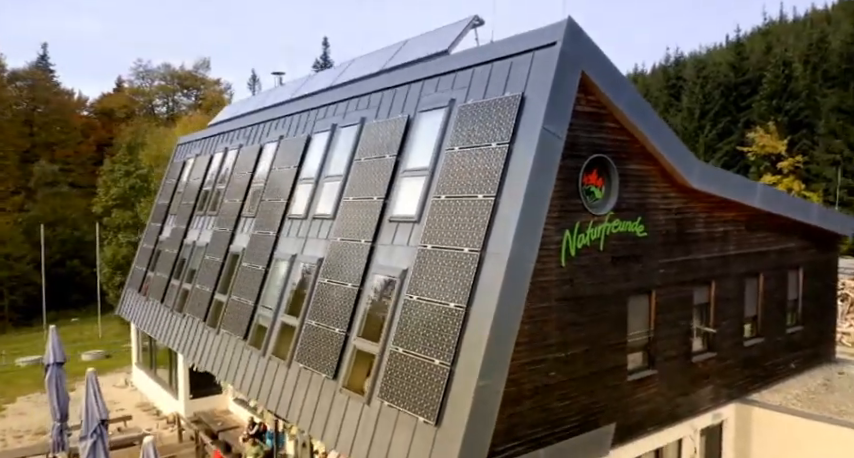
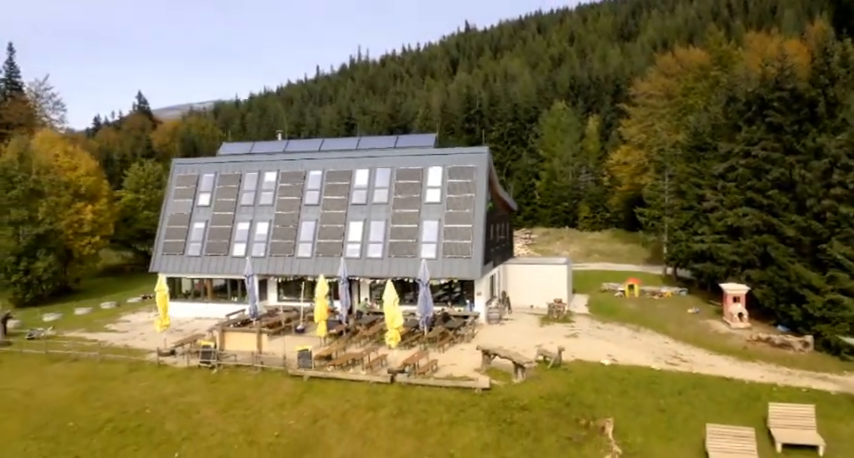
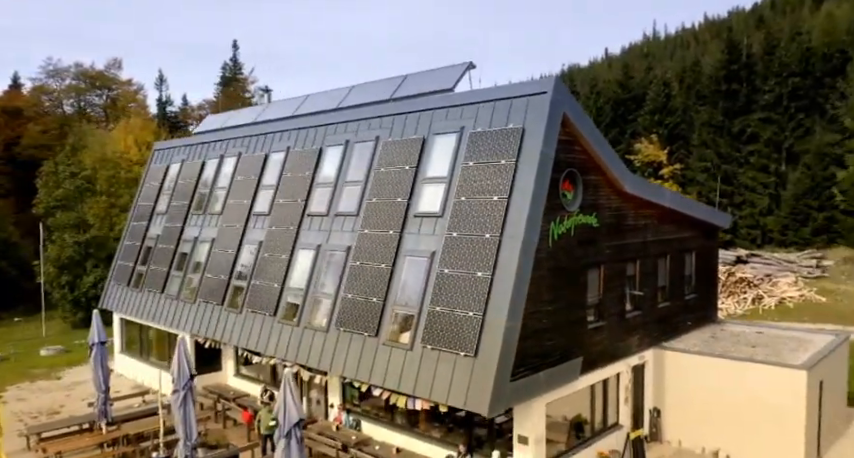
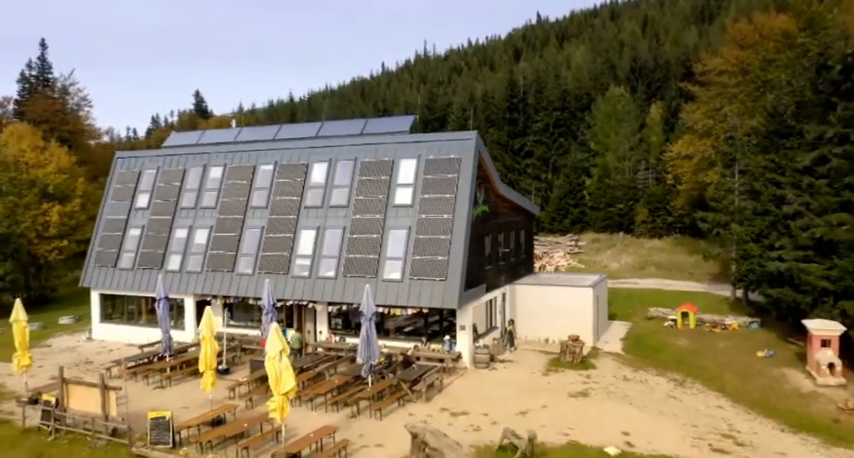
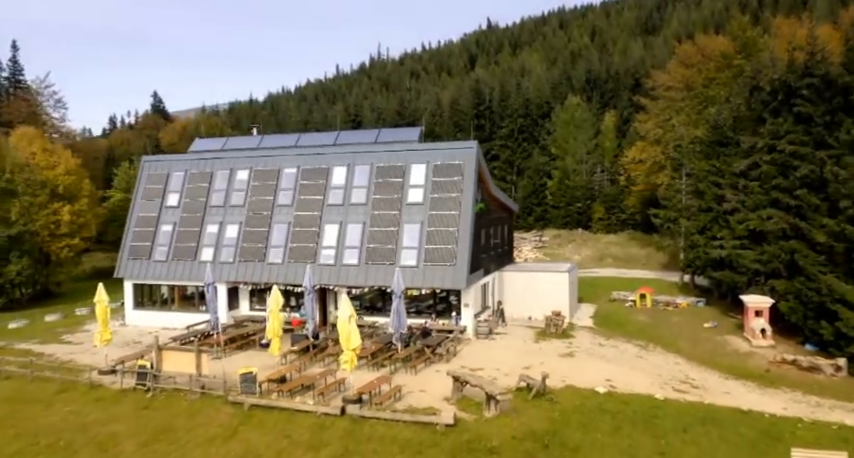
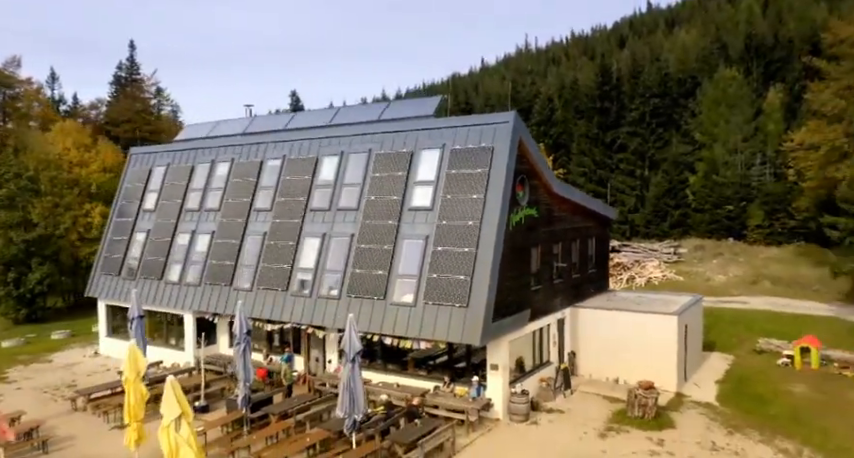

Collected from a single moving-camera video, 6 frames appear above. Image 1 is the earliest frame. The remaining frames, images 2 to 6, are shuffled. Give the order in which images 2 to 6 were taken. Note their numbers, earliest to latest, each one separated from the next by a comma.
3, 6, 4, 5, 2
